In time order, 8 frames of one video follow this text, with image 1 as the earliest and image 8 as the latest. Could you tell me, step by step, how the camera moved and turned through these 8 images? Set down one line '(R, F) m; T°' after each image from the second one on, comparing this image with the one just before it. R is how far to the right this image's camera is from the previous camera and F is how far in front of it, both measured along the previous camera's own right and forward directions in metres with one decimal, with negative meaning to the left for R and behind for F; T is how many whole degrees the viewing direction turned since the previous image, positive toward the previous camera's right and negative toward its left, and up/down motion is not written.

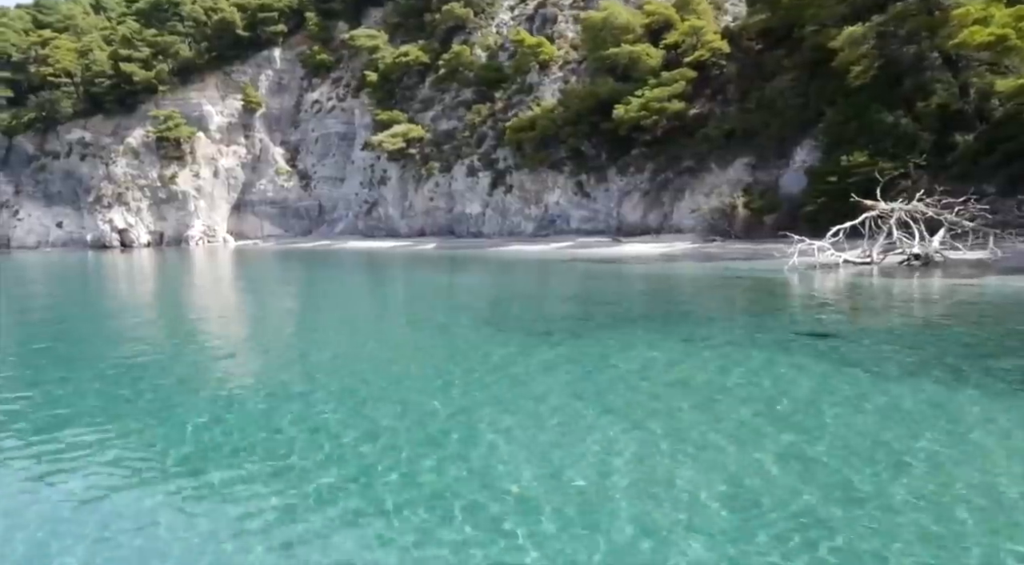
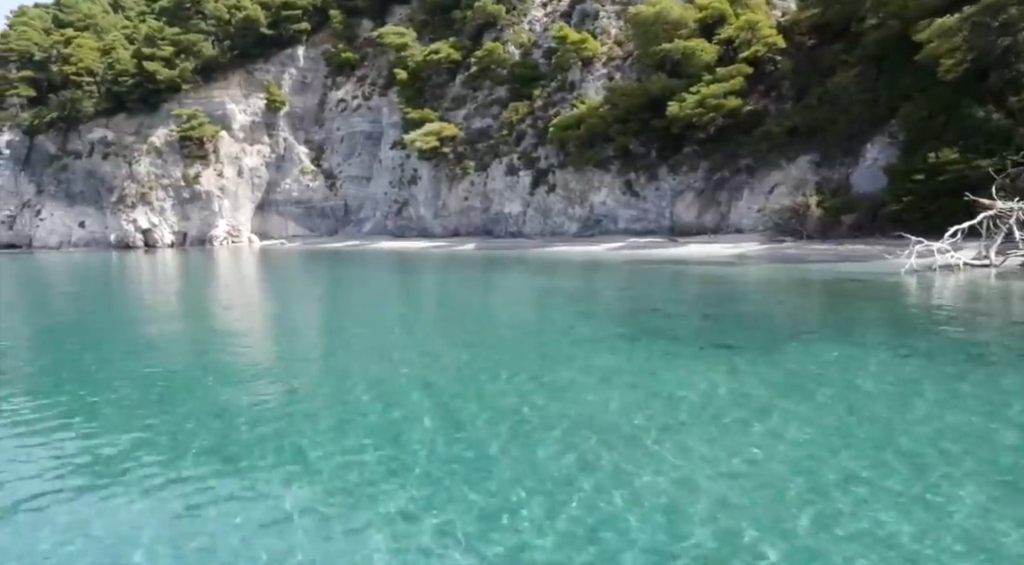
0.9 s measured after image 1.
(-1.7, +0.7) m; 0°
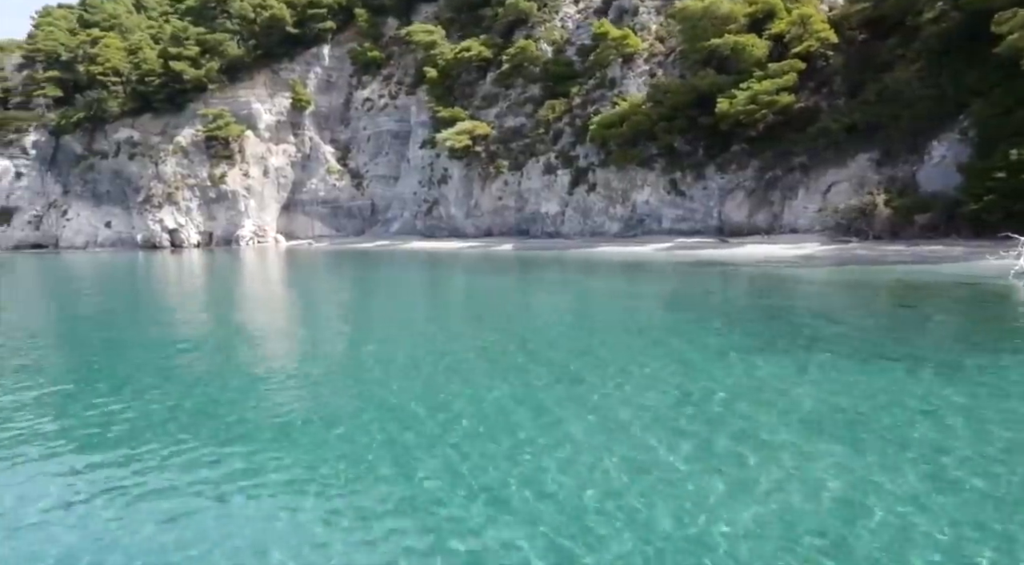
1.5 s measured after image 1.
(-1.2, +0.6) m; -1°
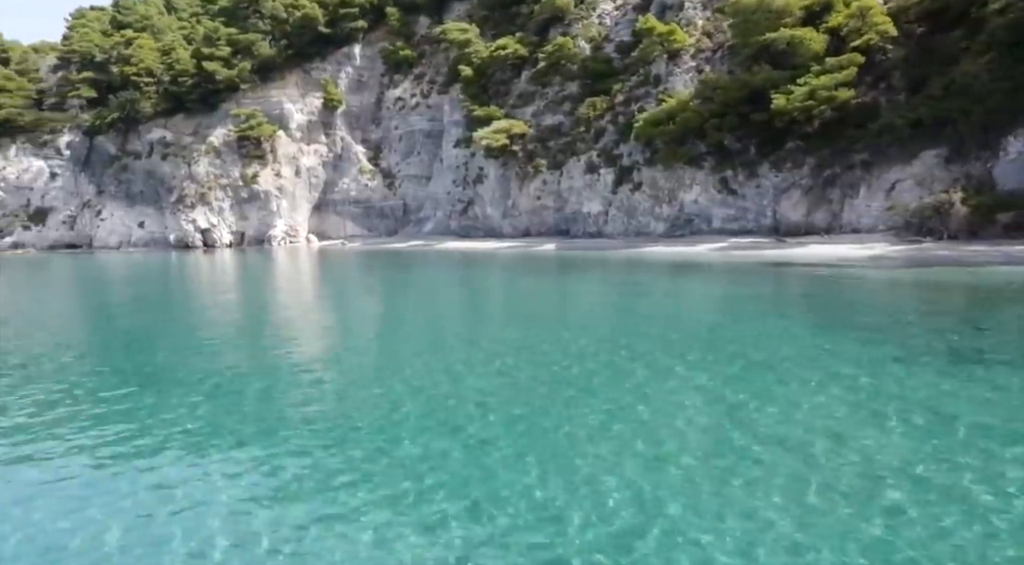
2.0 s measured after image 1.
(-1.0, +0.6) m; -1°
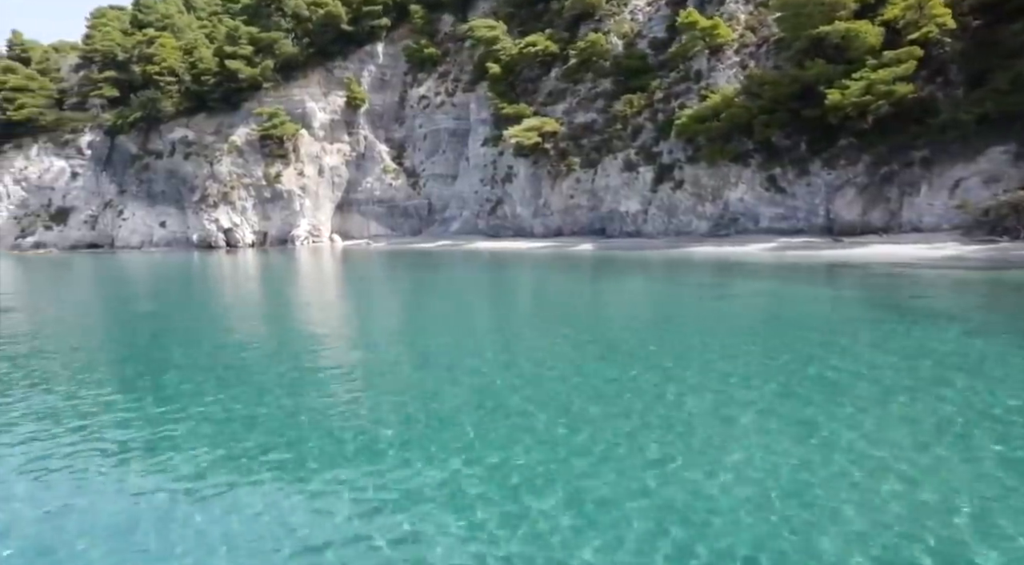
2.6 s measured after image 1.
(-1.2, +0.7) m; -1°
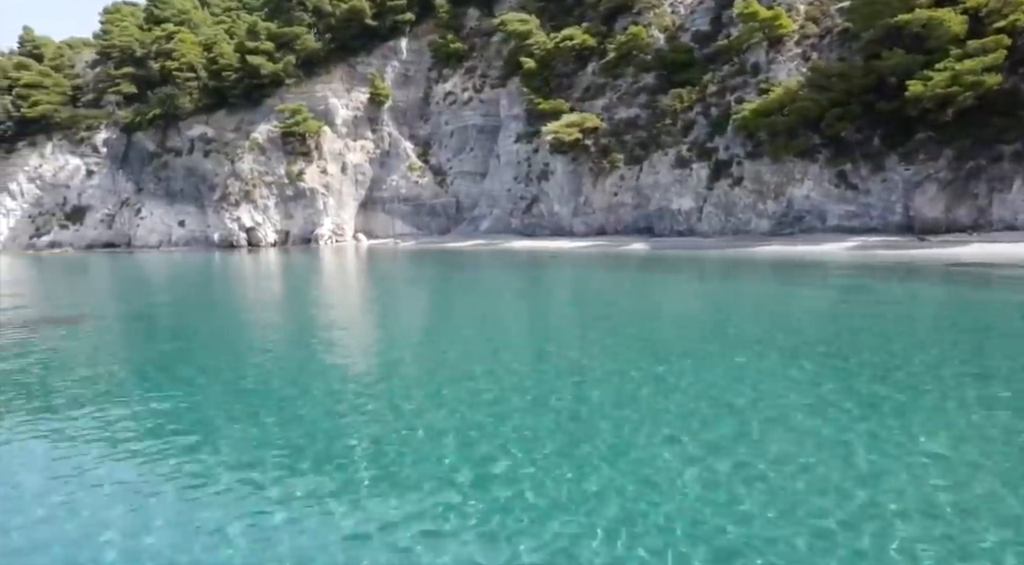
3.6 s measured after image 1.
(-2.1, +1.2) m; 0°
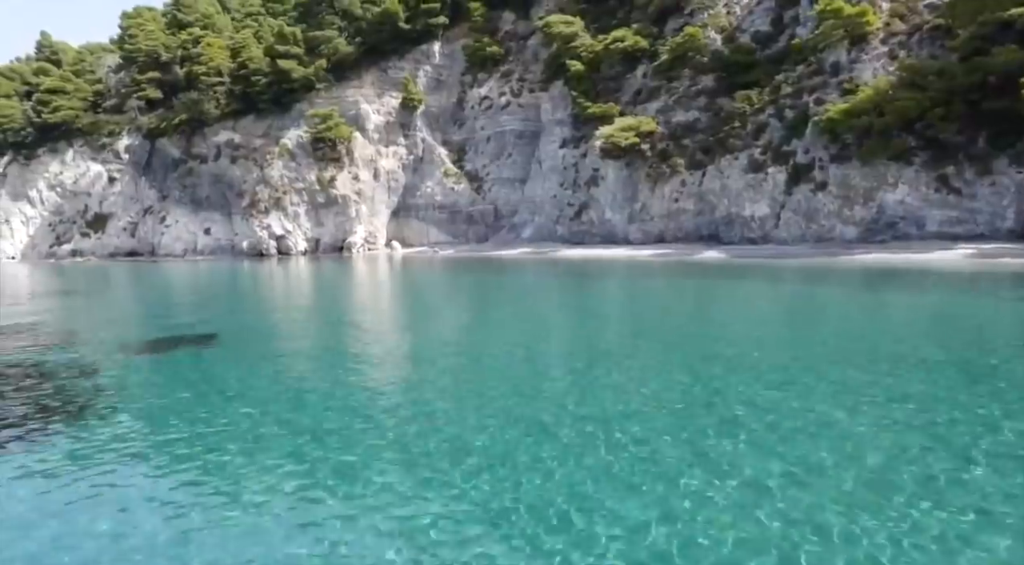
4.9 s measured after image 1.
(-2.8, +1.5) m; 0°
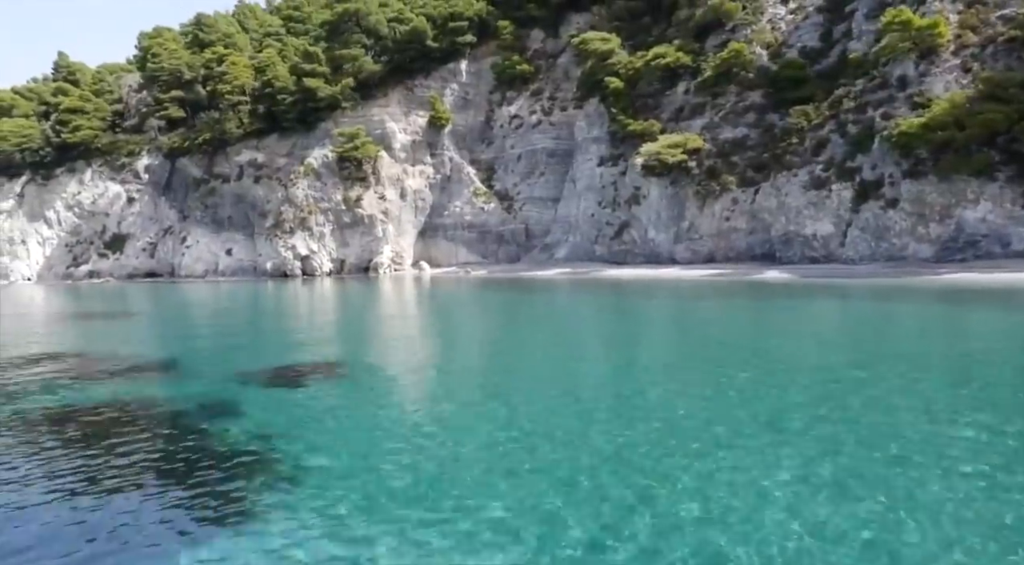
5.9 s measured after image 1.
(-2.1, +1.2) m; 0°
